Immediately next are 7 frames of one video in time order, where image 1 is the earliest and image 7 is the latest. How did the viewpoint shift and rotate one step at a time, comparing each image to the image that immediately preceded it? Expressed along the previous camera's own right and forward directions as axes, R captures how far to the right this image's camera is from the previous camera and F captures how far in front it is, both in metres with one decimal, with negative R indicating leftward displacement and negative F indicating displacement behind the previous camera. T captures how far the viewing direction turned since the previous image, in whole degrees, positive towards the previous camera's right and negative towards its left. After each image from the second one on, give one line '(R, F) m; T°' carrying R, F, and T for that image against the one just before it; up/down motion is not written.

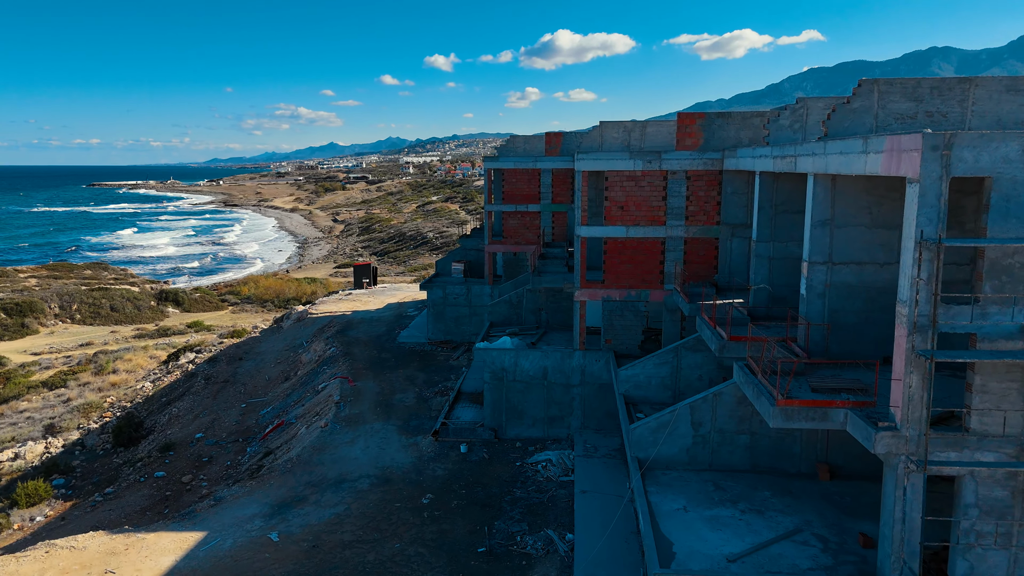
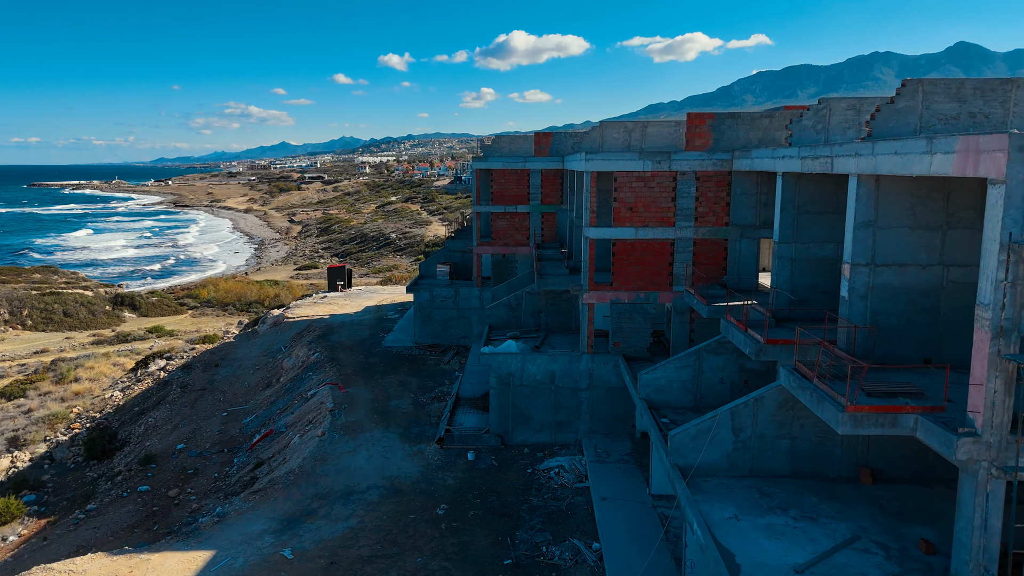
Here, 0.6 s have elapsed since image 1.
(-1.3, +0.5) m; +3°
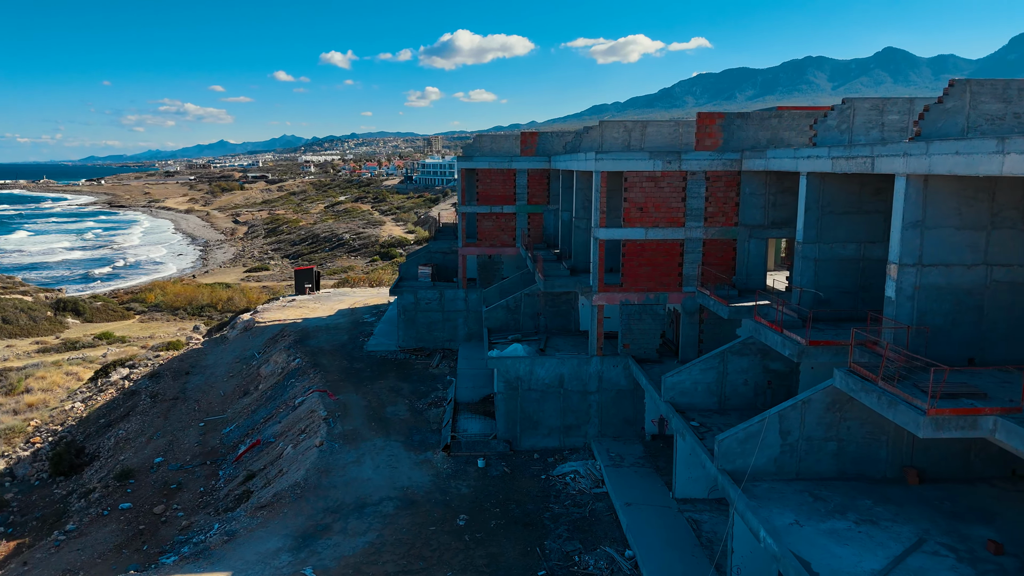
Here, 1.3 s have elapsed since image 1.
(-1.6, +0.5) m; +4°
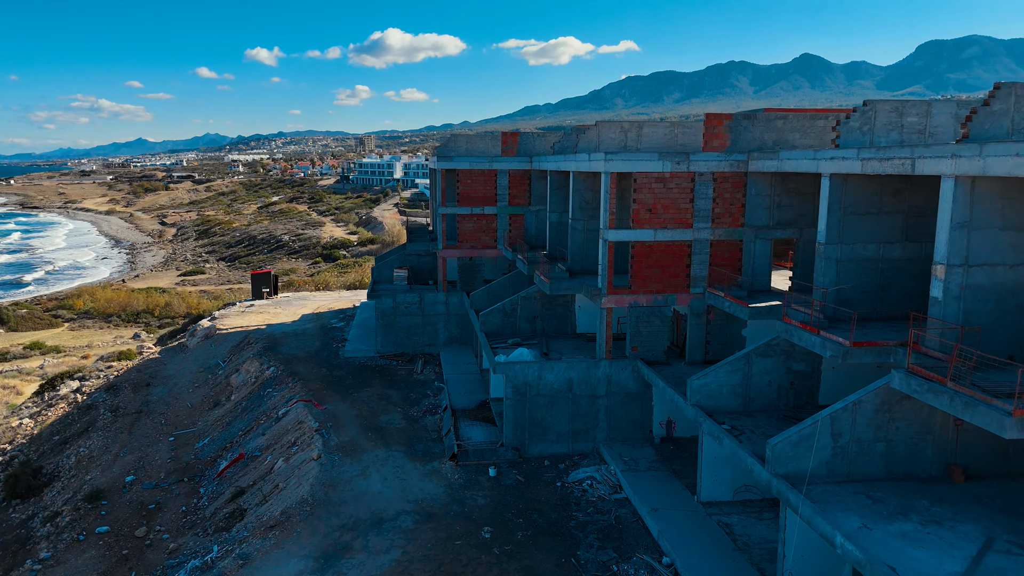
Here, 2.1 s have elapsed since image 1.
(-1.9, +0.6) m; +5°
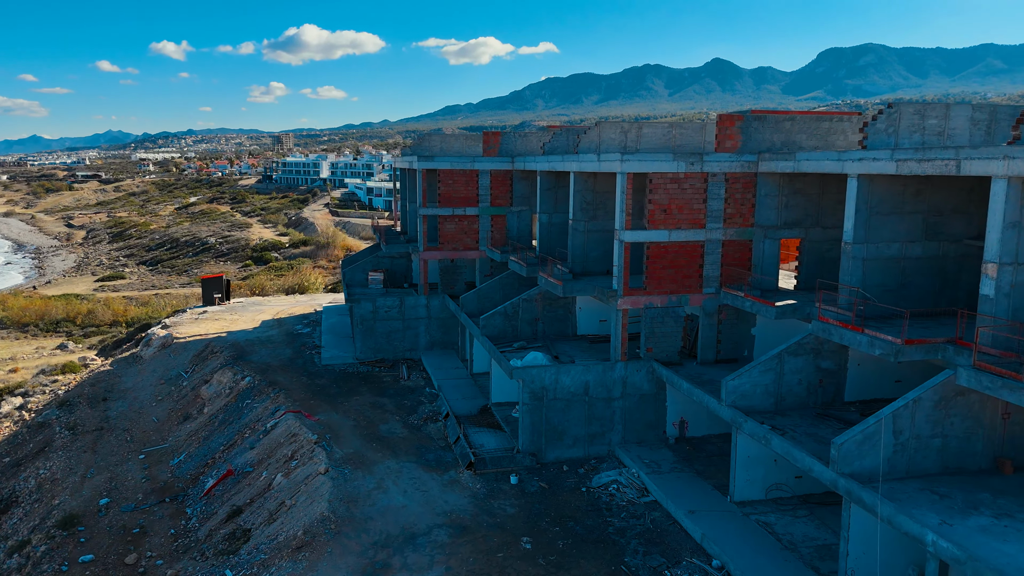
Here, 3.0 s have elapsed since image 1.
(-2.4, +0.6) m; +6°
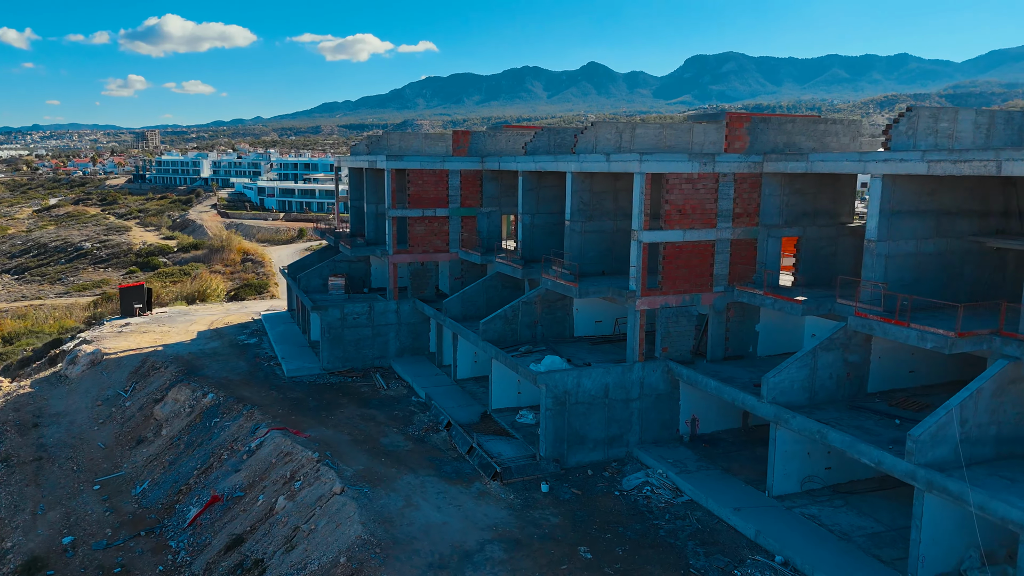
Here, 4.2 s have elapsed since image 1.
(-3.4, +0.8) m; +9°
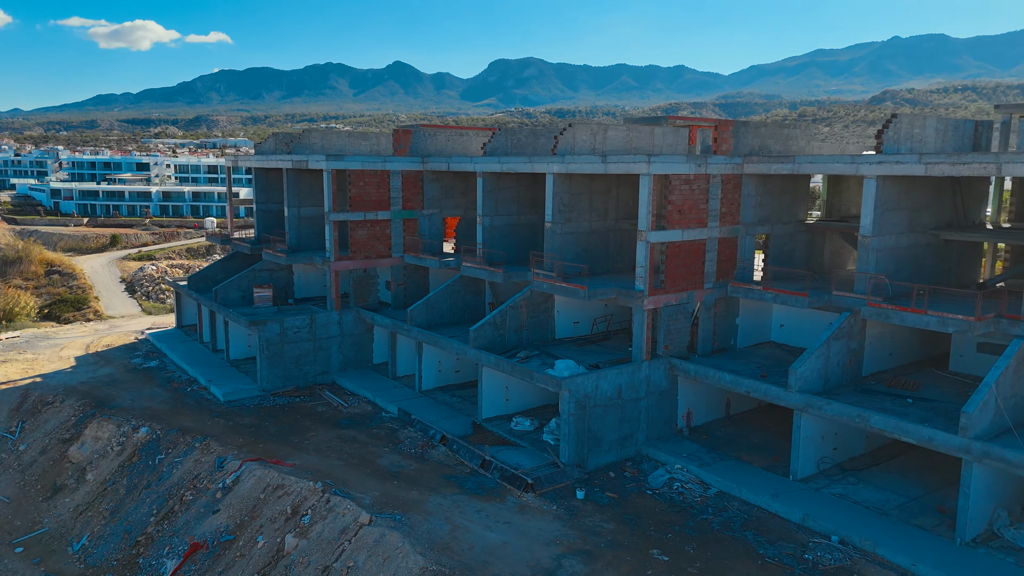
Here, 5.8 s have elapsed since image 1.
(-4.9, +1.2) m; +14°
